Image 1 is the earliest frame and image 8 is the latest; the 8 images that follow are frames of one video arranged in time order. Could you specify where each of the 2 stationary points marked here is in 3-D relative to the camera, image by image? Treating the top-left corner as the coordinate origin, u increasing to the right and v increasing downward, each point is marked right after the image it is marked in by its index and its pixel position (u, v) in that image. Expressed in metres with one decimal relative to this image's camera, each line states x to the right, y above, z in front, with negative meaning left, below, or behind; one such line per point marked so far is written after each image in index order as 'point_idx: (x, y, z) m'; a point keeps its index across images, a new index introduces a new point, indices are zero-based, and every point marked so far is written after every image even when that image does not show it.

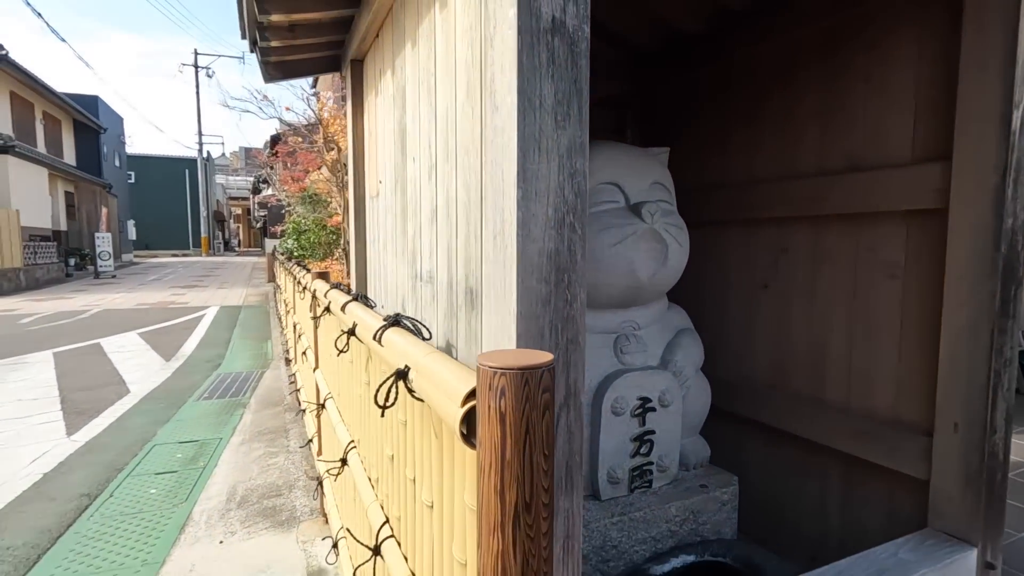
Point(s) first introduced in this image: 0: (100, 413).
0: (-3.9, -1.2, +5.1) m
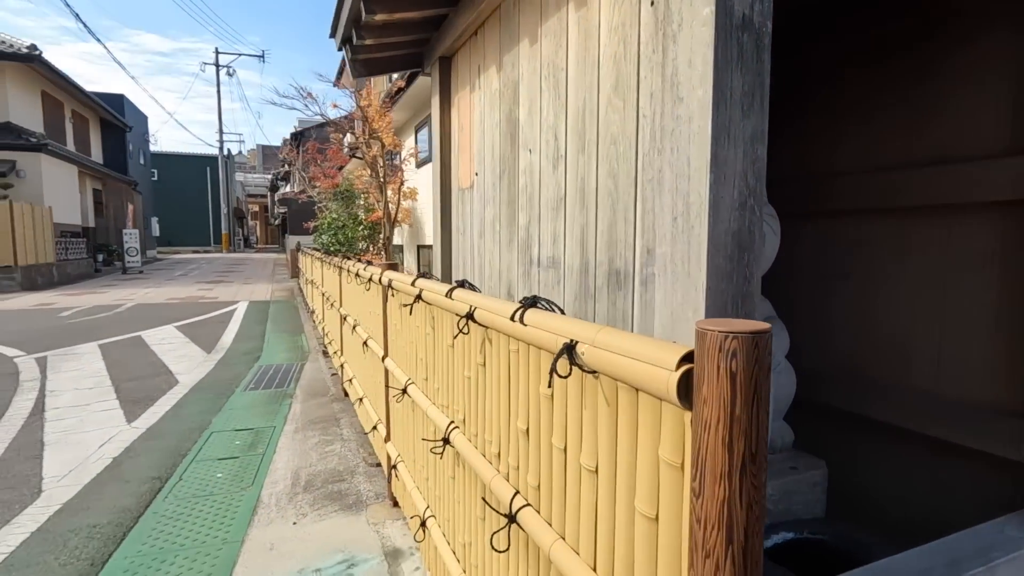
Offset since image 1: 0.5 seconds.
0: (-3.5, -1.1, +5.3) m
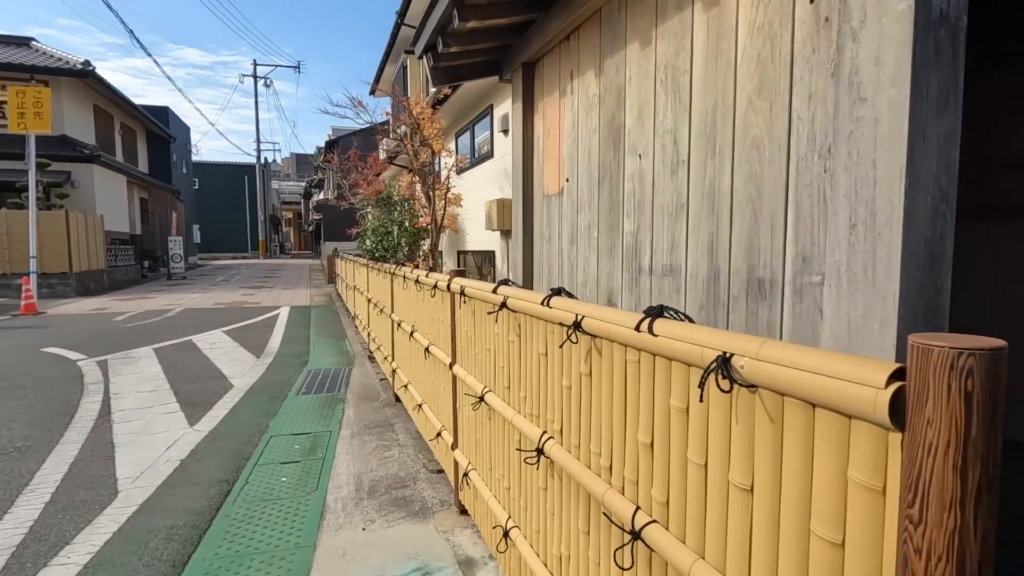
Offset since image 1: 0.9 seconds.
0: (-3.0, -1.2, +5.4) m
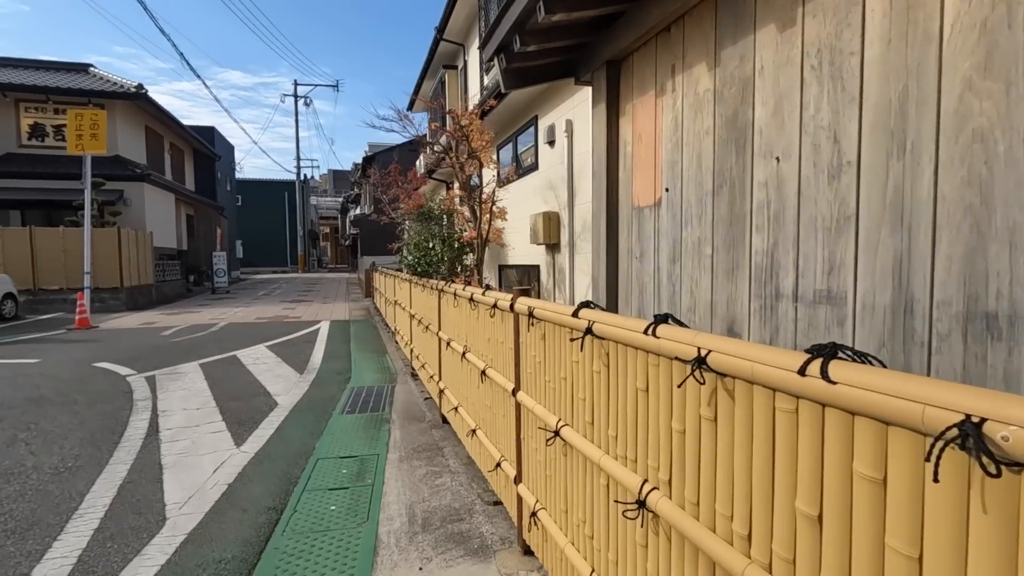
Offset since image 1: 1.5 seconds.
0: (-2.5, -1.3, +5.3) m
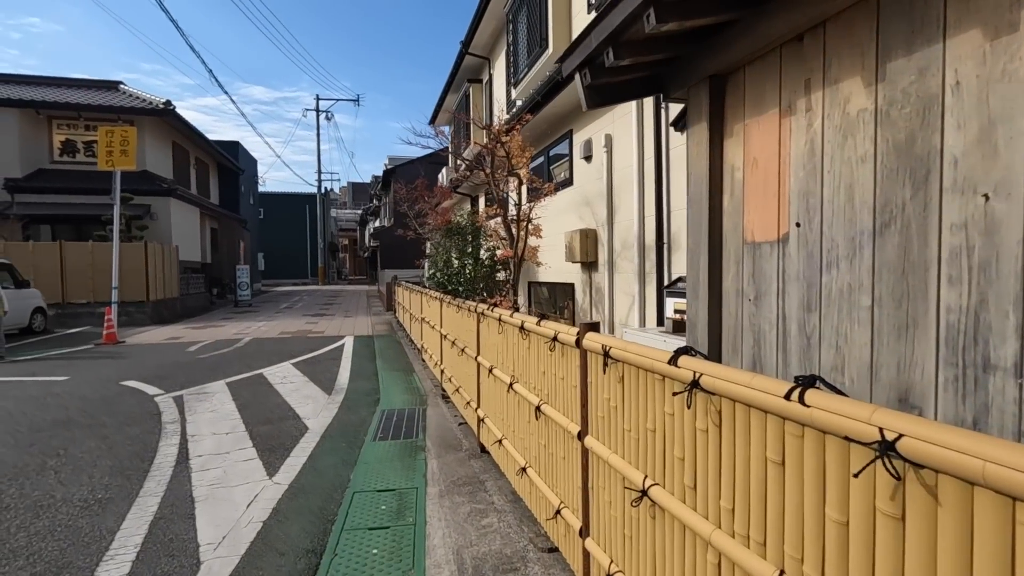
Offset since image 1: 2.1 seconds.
0: (-2.1, -1.6, +5.1) m
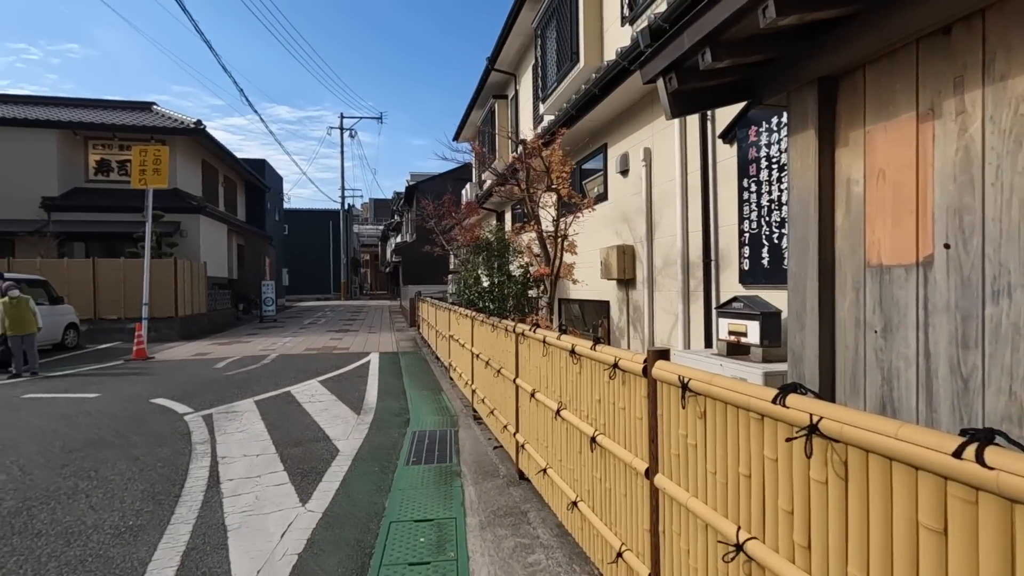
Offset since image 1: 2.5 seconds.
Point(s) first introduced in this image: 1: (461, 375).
0: (-1.8, -1.7, +4.9) m
1: (-0.8, -1.3, +7.9) m
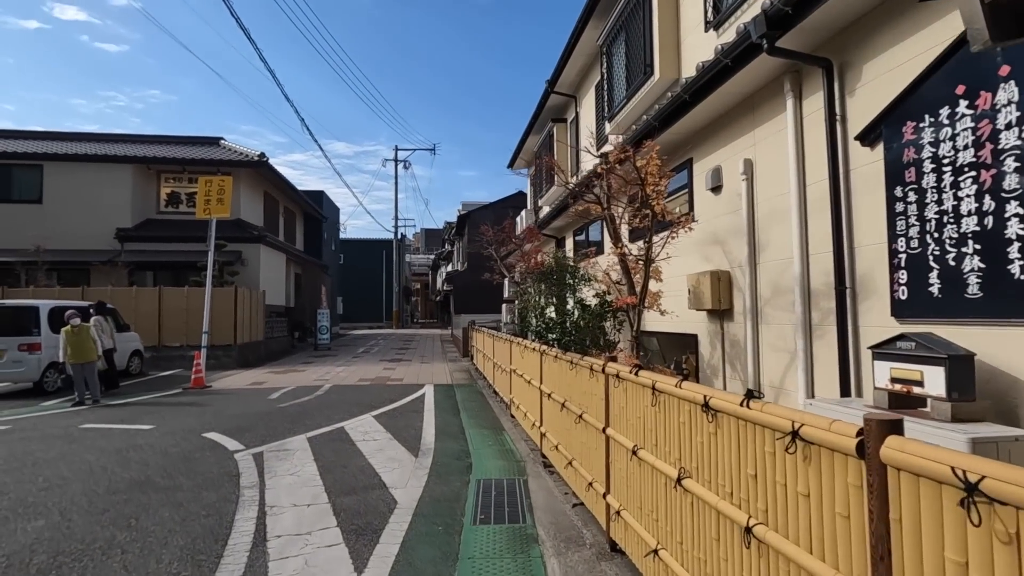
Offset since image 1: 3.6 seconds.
0: (-1.1, -2.0, +4.3) m
1: (+0.2, -1.7, +7.2) m
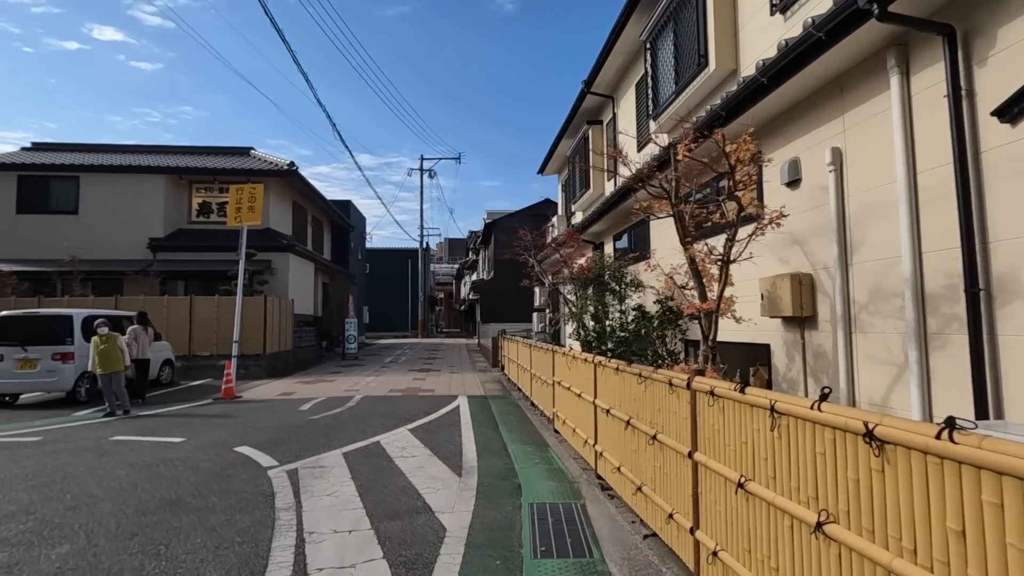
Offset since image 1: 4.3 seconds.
0: (-0.6, -2.0, +3.8) m
1: (+0.8, -1.8, +6.7) m
